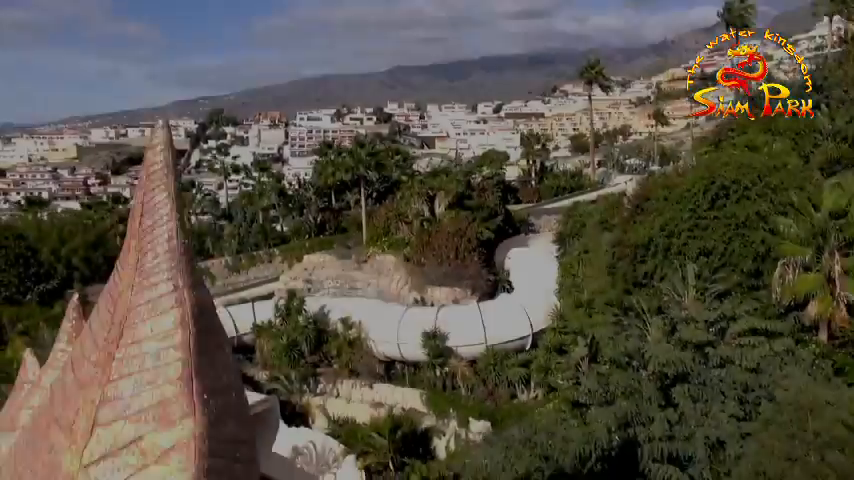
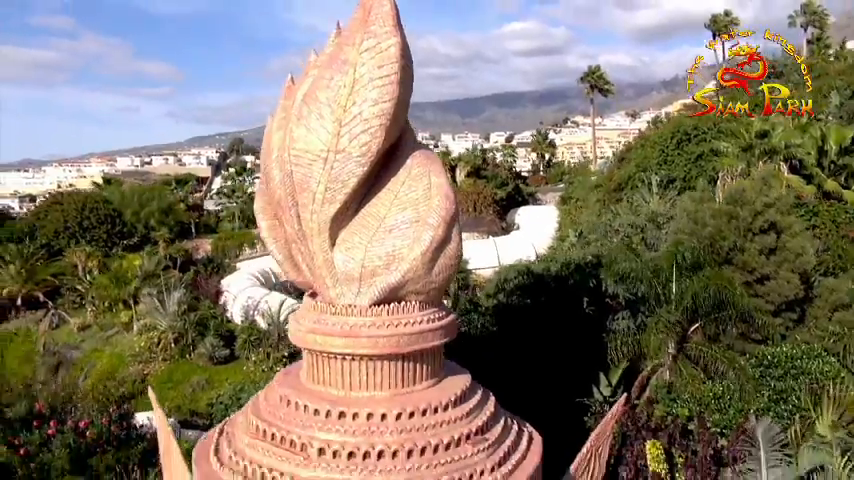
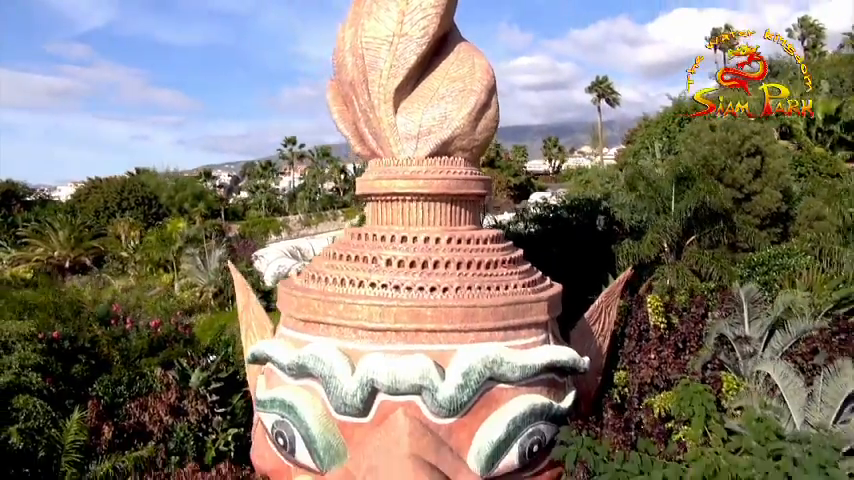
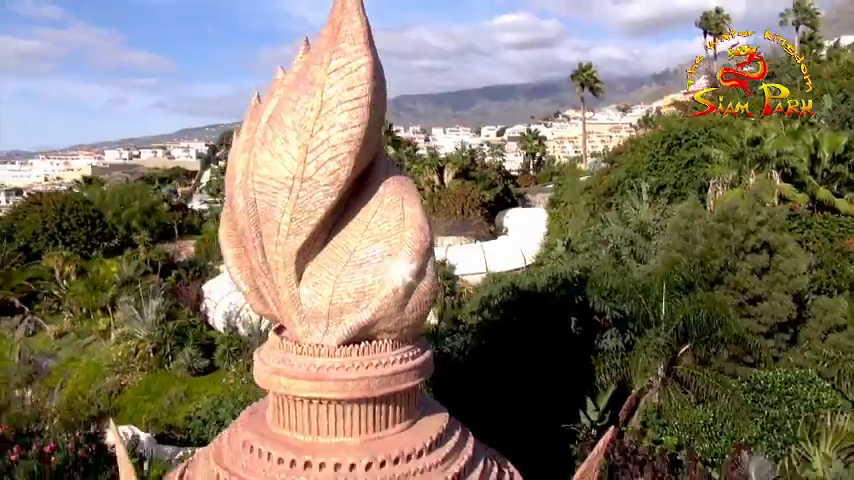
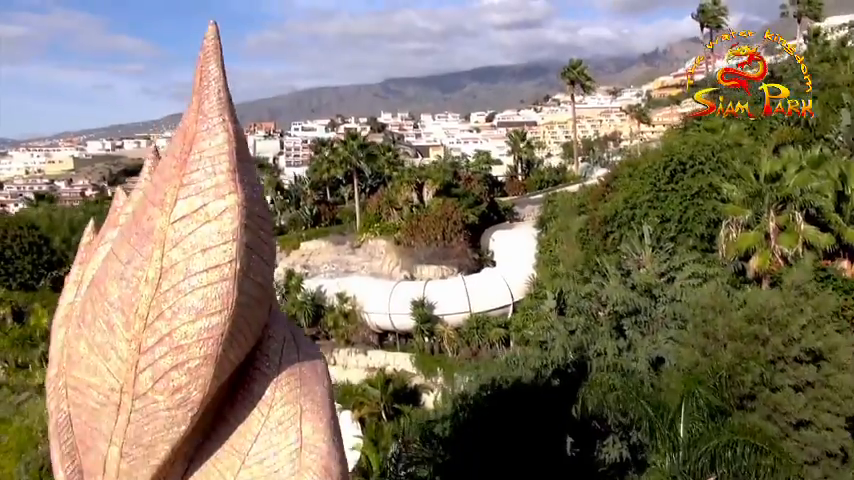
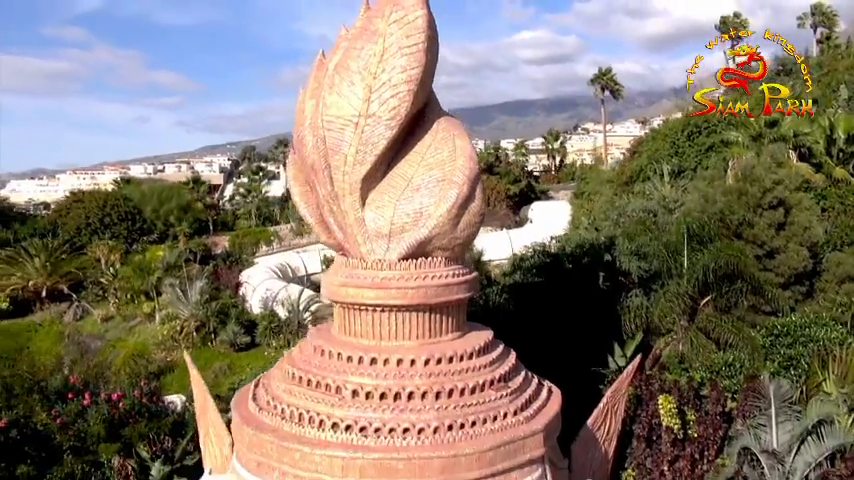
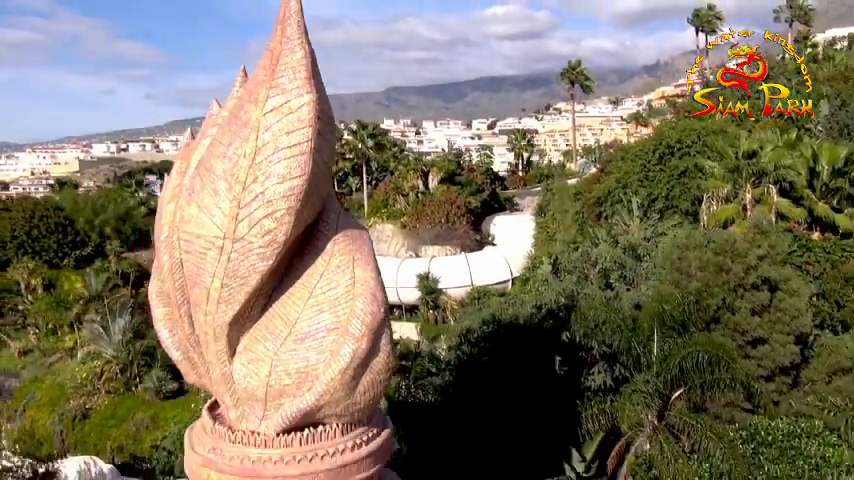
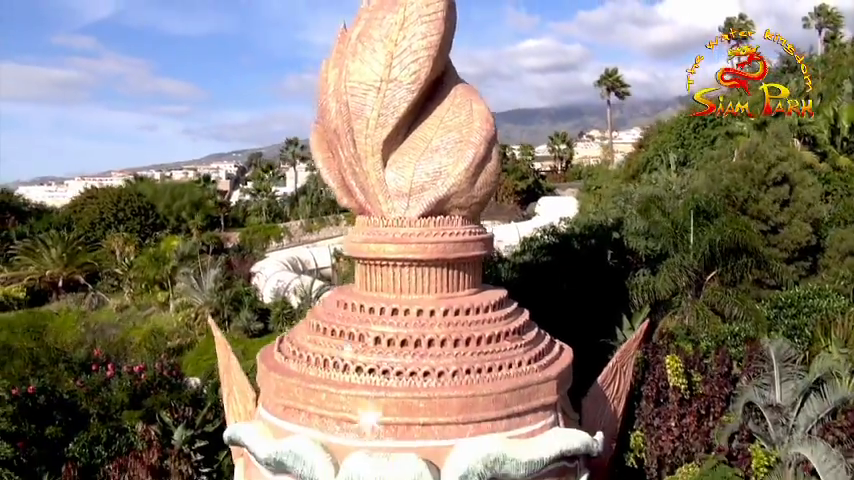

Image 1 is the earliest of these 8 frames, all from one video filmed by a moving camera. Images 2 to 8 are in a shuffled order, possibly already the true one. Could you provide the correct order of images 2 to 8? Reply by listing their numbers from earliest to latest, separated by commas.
5, 7, 4, 2, 6, 8, 3
